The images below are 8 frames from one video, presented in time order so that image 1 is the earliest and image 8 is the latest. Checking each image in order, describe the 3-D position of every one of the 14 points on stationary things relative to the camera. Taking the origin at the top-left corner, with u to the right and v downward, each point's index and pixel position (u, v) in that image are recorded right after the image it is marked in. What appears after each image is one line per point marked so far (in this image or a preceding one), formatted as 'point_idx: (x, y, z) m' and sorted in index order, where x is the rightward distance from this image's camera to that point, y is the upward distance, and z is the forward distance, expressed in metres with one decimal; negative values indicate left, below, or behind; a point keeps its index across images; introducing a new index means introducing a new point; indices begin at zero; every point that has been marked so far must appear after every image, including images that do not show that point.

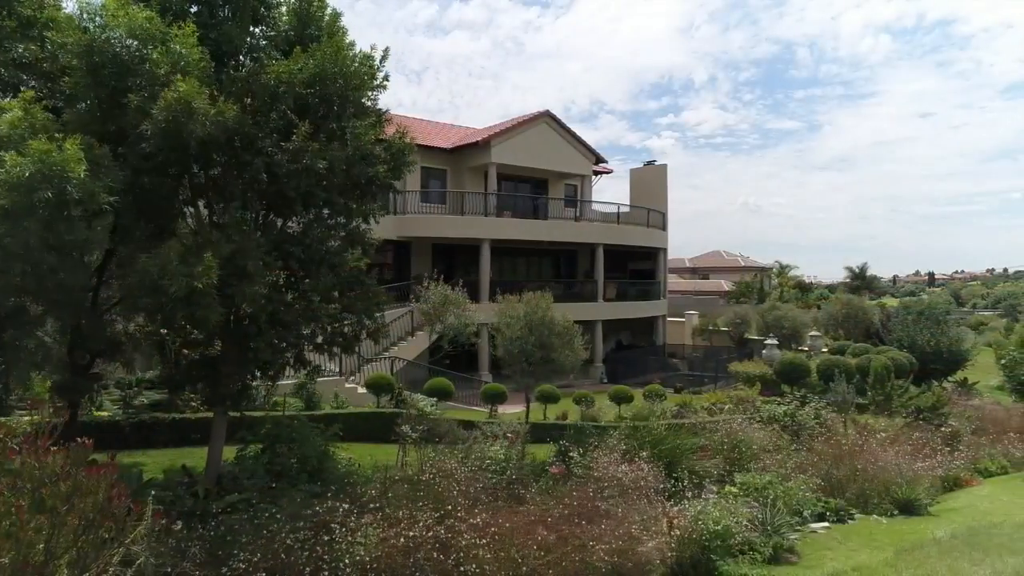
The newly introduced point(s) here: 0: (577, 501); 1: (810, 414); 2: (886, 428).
0: (+0.7, -2.3, +8.2) m
1: (+6.0, -2.5, +15.4) m
2: (+7.5, -2.9, +15.3) m
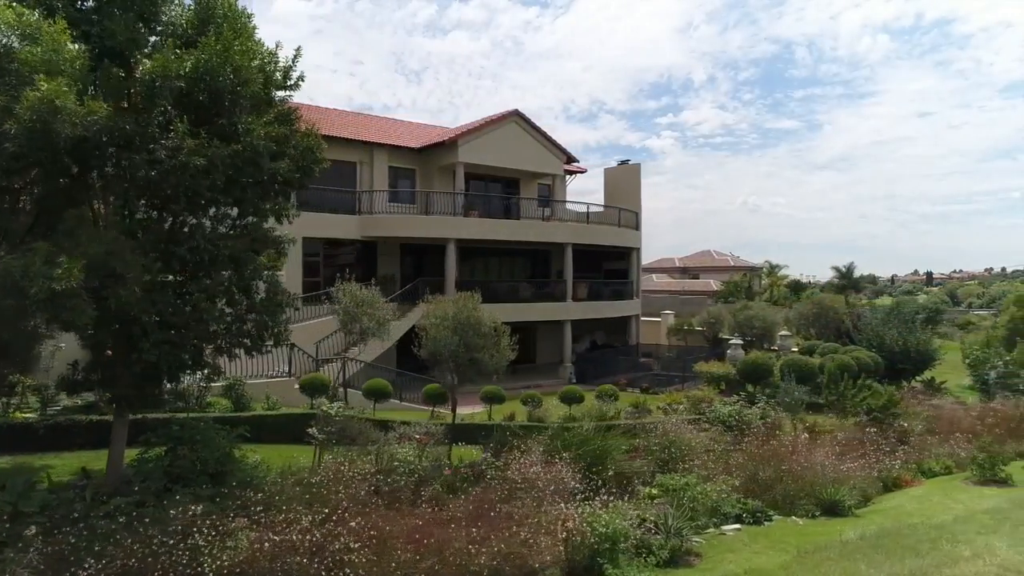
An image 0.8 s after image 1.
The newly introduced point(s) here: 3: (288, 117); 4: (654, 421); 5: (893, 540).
0: (-0.4, -2.3, +8.1) m
1: (+4.9, -2.5, +15.3) m
2: (+6.4, -2.9, +15.2) m
3: (-2.8, +2.1, +9.4) m
4: (+2.7, -2.5, +14.8) m
5: (+4.3, -2.9, +8.7) m
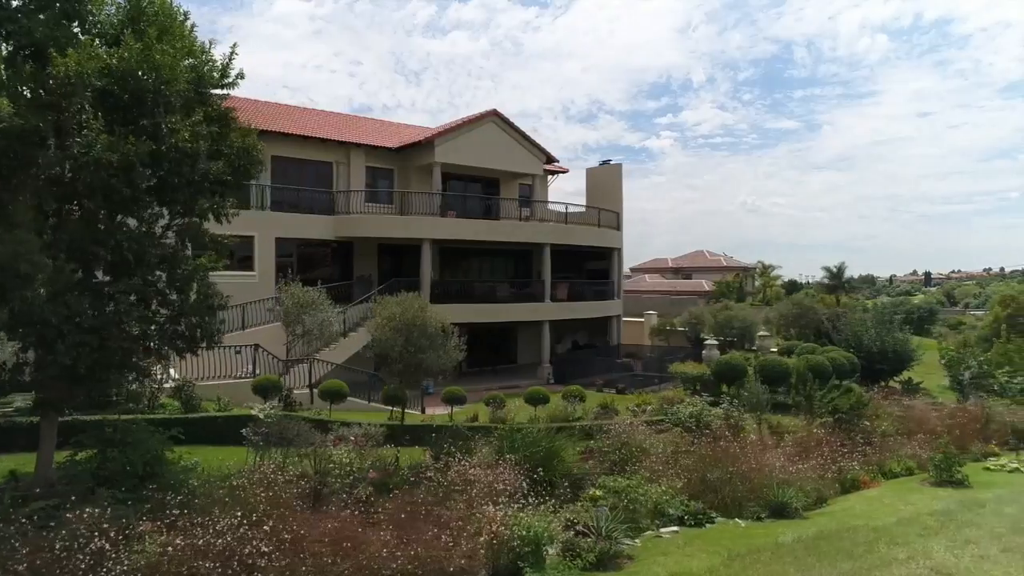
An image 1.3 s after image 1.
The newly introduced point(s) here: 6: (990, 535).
0: (-1.1, -2.3, +8.0) m
1: (+4.1, -2.5, +15.2) m
2: (+5.6, -2.9, +15.1) m
3: (-3.5, +2.1, +9.3) m
4: (+2.0, -2.6, +14.7) m
5: (+3.6, -2.9, +8.6) m
6: (+5.7, -3.0, +9.2) m
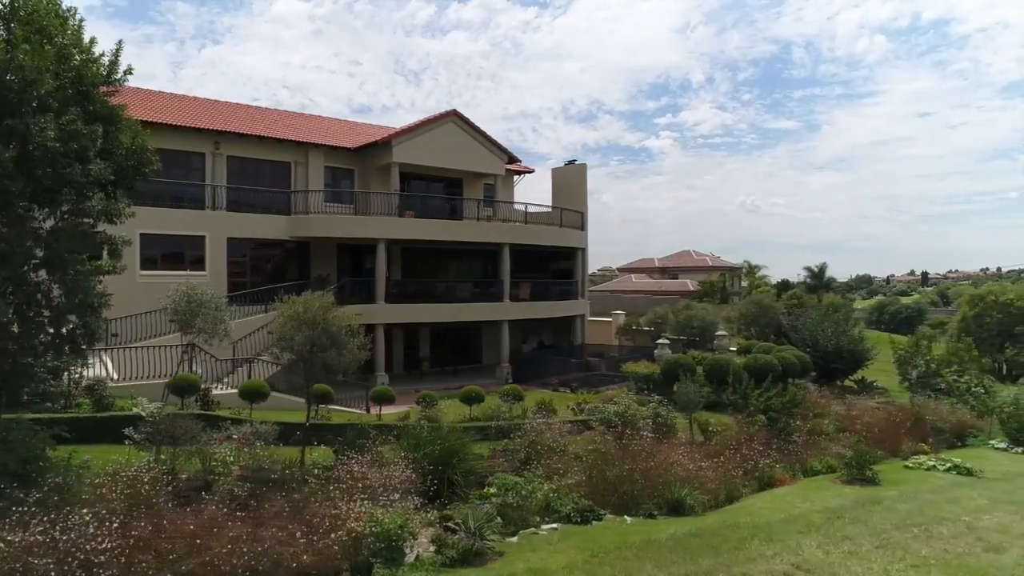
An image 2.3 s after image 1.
0: (-2.5, -2.3, +8.1) m
1: (+2.7, -2.5, +15.3) m
2: (+4.2, -2.9, +15.2) m
3: (-4.9, +2.1, +9.4) m
4: (+0.6, -2.5, +14.7) m
5: (+2.2, -2.8, +8.7) m
6: (+4.3, -3.0, +9.3) m
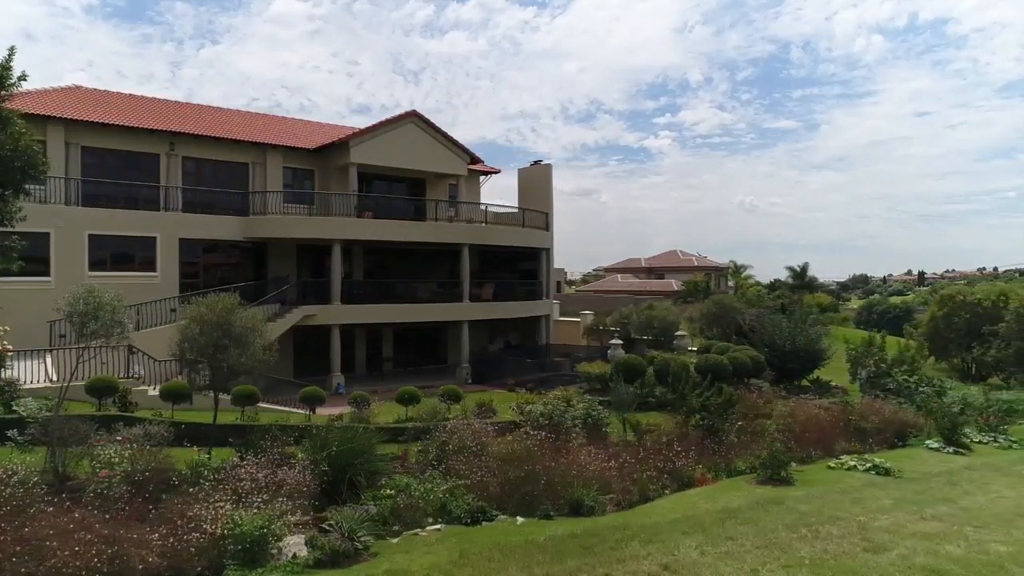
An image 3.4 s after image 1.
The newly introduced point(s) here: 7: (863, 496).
0: (-3.9, -2.3, +8.1) m
1: (+1.3, -2.5, +15.3) m
2: (+2.8, -2.9, +15.2) m
3: (-6.3, +2.1, +9.4) m
4: (-0.8, -2.6, +14.8) m
5: (+0.8, -2.9, +8.7) m
6: (+2.9, -3.0, +9.3) m
7: (+5.2, -3.1, +11.4) m
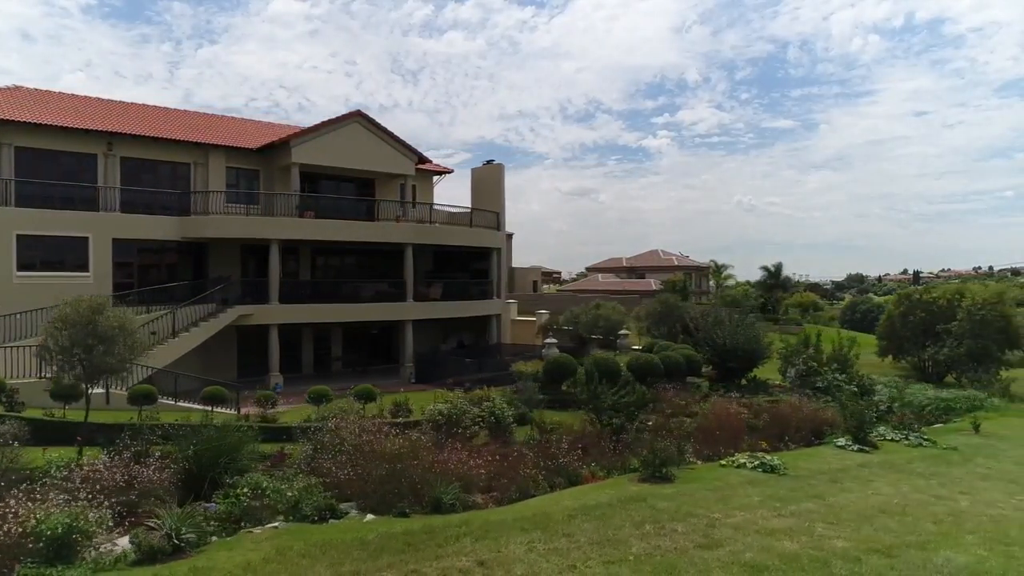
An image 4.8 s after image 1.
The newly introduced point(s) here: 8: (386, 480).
0: (-5.8, -2.3, +8.1) m
1: (-0.6, -2.5, +15.4) m
2: (+0.9, -2.9, +15.3) m
3: (-8.2, +2.1, +9.4) m
4: (-2.8, -2.5, +14.8) m
5: (-1.1, -2.8, +8.7) m
6: (+1.0, -3.0, +9.3) m
7: (+3.3, -3.1, +11.5) m
8: (-1.8, -2.7, +10.7) m
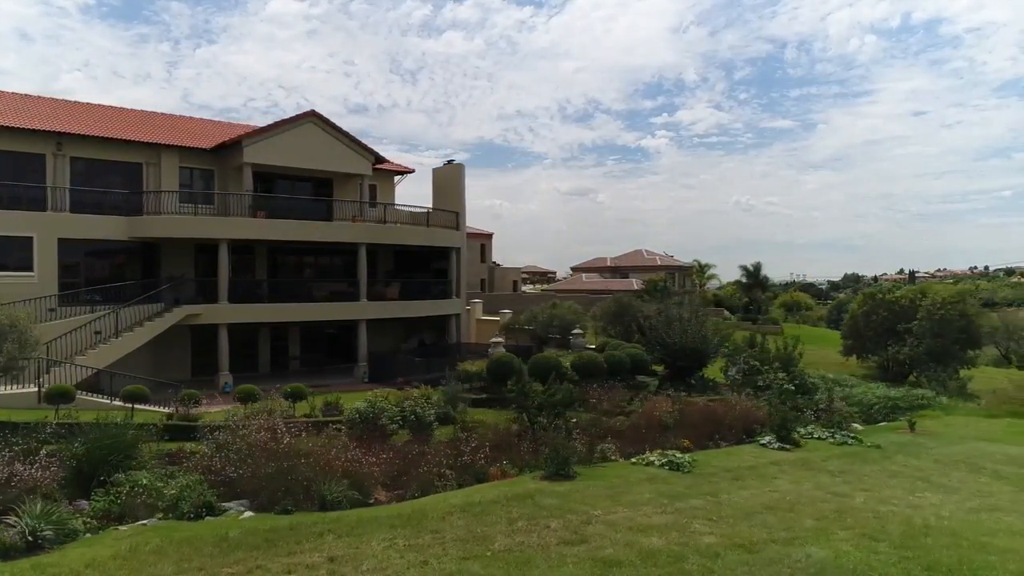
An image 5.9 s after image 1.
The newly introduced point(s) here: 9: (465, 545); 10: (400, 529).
0: (-7.4, -2.3, +8.2) m
1: (-2.2, -2.5, +15.5) m
2: (-0.7, -2.8, +15.4) m
3: (-9.8, +2.1, +9.5) m
4: (-4.4, -2.5, +14.9) m
5: (-2.7, -2.8, +8.8) m
6: (-0.6, -2.9, +9.4) m
7: (+1.7, -3.1, +11.6) m
8: (-3.3, -2.7, +10.8) m
9: (-0.5, -3.0, +8.8) m
10: (-1.3, -2.9, +9.2) m
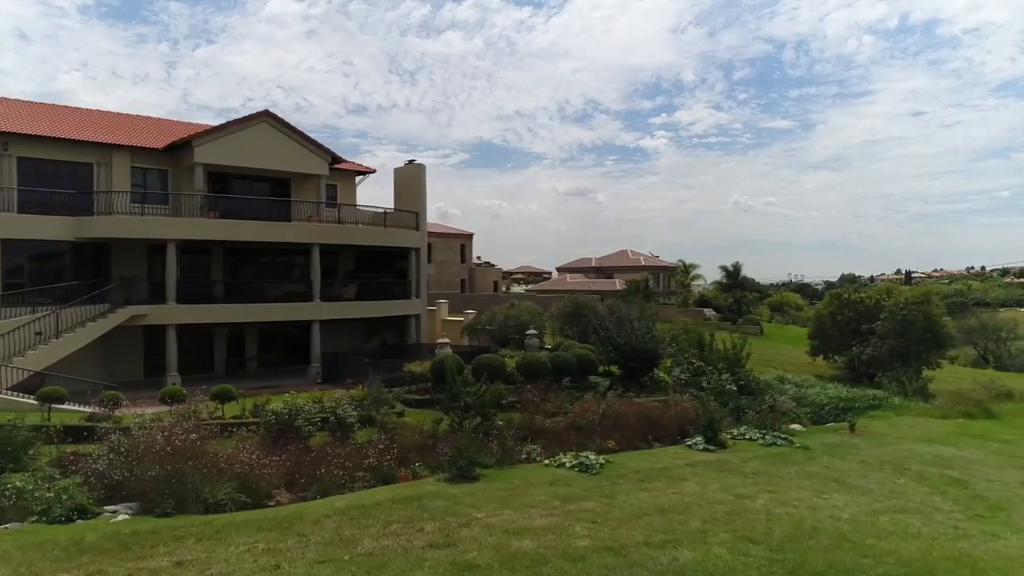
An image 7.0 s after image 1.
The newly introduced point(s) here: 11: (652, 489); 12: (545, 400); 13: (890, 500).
0: (-9.0, -2.3, +8.1) m
1: (-3.8, -2.5, +15.4) m
2: (-2.3, -2.9, +15.3) m
3: (-11.4, +2.1, +9.4) m
4: (-6.0, -2.6, +14.8) m
5: (-4.3, -2.8, +8.7) m
6: (-2.1, -3.0, +9.4) m
7: (+0.1, -3.1, +11.5) m
8: (-4.9, -2.7, +10.7) m
9: (-2.1, -3.0, +8.7) m
10: (-2.9, -2.9, +9.1) m
11: (+2.3, -3.2, +12.2) m
12: (+1.1, -2.8, +19.4) m
13: (+6.4, -3.6, +13.0) m
